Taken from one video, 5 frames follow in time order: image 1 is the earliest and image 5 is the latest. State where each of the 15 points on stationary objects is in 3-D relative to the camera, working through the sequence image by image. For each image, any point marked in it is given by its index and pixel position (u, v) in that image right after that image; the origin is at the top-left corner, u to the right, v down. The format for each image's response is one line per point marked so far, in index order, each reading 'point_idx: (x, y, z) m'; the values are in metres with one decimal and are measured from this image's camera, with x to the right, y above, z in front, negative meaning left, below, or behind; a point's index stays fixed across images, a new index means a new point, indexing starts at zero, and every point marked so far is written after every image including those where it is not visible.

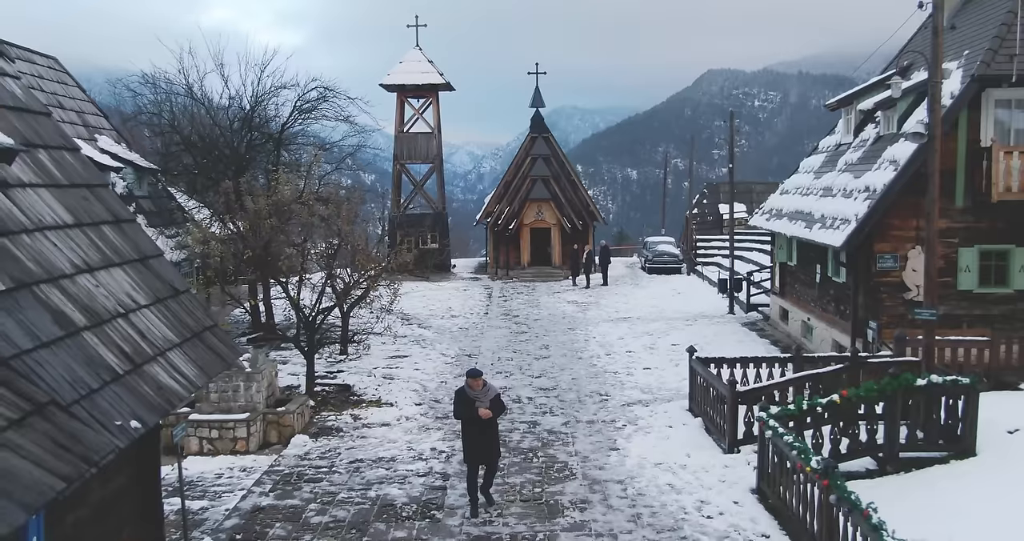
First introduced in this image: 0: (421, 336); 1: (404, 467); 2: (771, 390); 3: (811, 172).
0: (-1.8, -1.3, +18.5) m
1: (-1.2, -2.2, +10.2) m
2: (+2.8, -1.3, +10.0) m
3: (+5.9, +1.9, +18.1) m
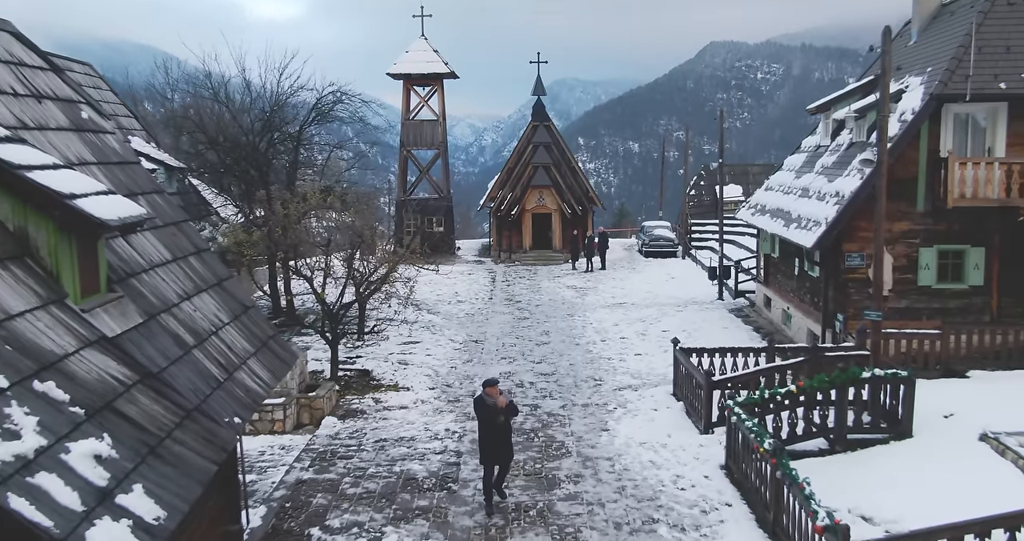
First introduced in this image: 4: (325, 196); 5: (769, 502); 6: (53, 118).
0: (-1.8, -1.1, +20.1) m
1: (-1.1, -2.2, +11.7) m
2: (+2.9, -1.4, +11.6) m
3: (+6.0, +2.1, +19.5) m
4: (-3.8, +1.5, +18.4) m
5: (+2.4, -2.2, +8.6) m
6: (-3.4, +1.1, +6.8) m
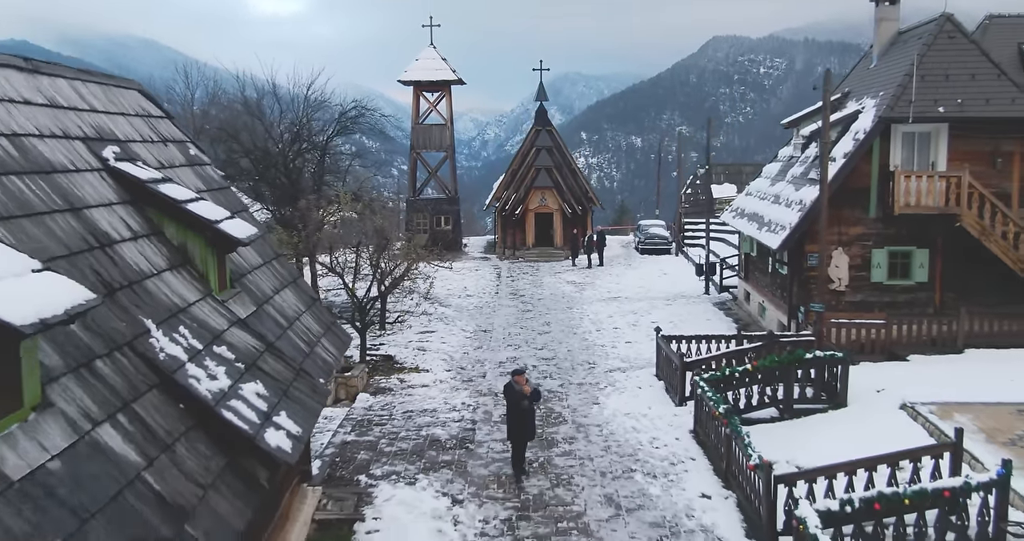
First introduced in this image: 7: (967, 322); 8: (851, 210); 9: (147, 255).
0: (-1.7, -1.1, +22.3) m
1: (-1.0, -2.2, +14.0) m
2: (+3.0, -1.4, +13.8) m
3: (+6.1, +2.2, +21.8) m
4: (-3.7, +1.6, +20.7) m
5: (+2.5, -2.2, +10.9) m
6: (-3.3, +1.1, +9.1) m
7: (+7.8, -0.9, +15.8) m
8: (+6.4, +1.1, +17.3) m
9: (-2.7, +0.1, +6.8) m
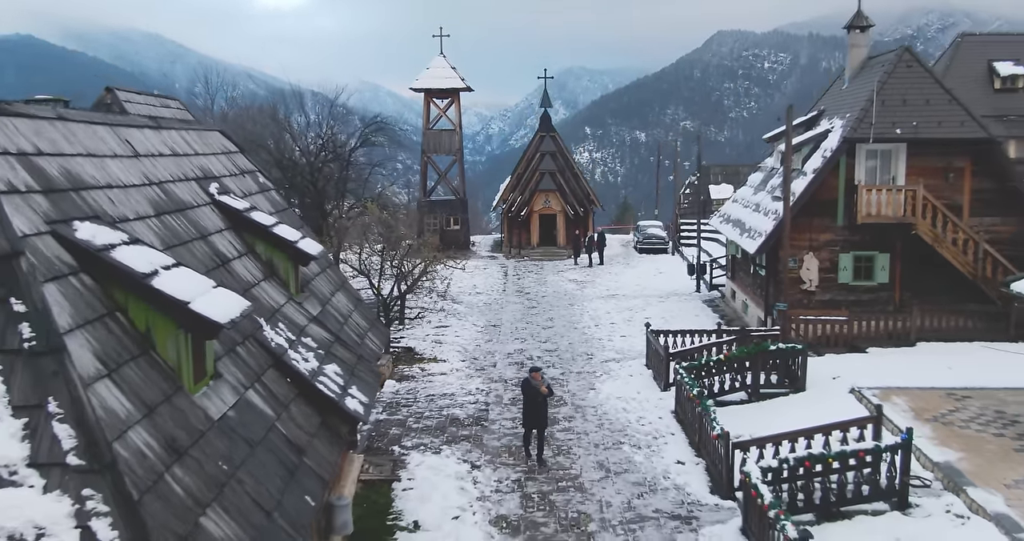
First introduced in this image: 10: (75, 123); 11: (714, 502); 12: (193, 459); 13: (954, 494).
0: (-1.5, -1.1, +24.6) m
1: (-0.9, -2.3, +16.2) m
2: (+3.1, -1.4, +16.0) m
3: (+6.3, +2.2, +24.0) m
4: (-3.5, +1.5, +22.9) m
5: (+2.6, -2.3, +13.1) m
6: (-3.2, +1.0, +11.3) m
7: (+8.0, -0.9, +18.0) m
8: (+6.6, +1.1, +19.5) m
9: (-2.6, 0.0, +9.0) m
10: (-3.5, +1.2, +7.4) m
11: (+2.5, -2.8, +11.2) m
12: (-1.9, -1.1, +5.4) m
13: (+5.0, -2.5, +10.4) m
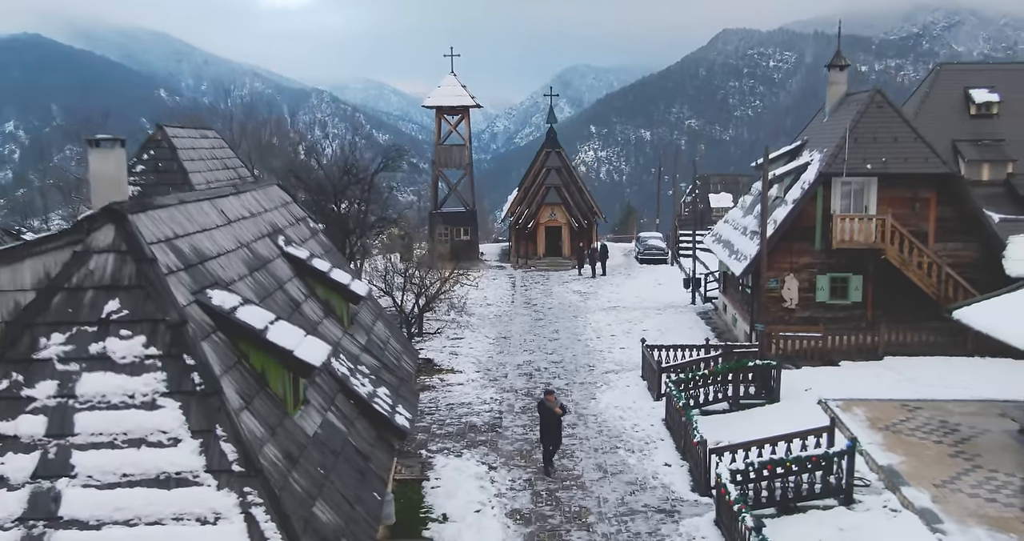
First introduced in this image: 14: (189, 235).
0: (-1.2, -1.5, +26.7) m
1: (-0.7, -2.7, +18.4) m
2: (+3.3, -1.9, +18.2) m
3: (+6.5, +1.7, +26.1) m
4: (-3.3, +1.1, +25.1) m
5: (+2.8, -2.8, +15.3) m
6: (-3.0, +0.6, +13.5) m
7: (+8.2, -1.4, +20.1) m
8: (+6.8, +0.6, +21.6) m
9: (-2.4, -0.5, +11.1) m
10: (-3.4, +0.7, +9.5) m
11: (+2.6, -3.3, +13.3) m
12: (-1.7, -1.6, +7.6) m
13: (+5.2, -3.0, +12.5) m
14: (-3.1, +0.3, +8.8) m
